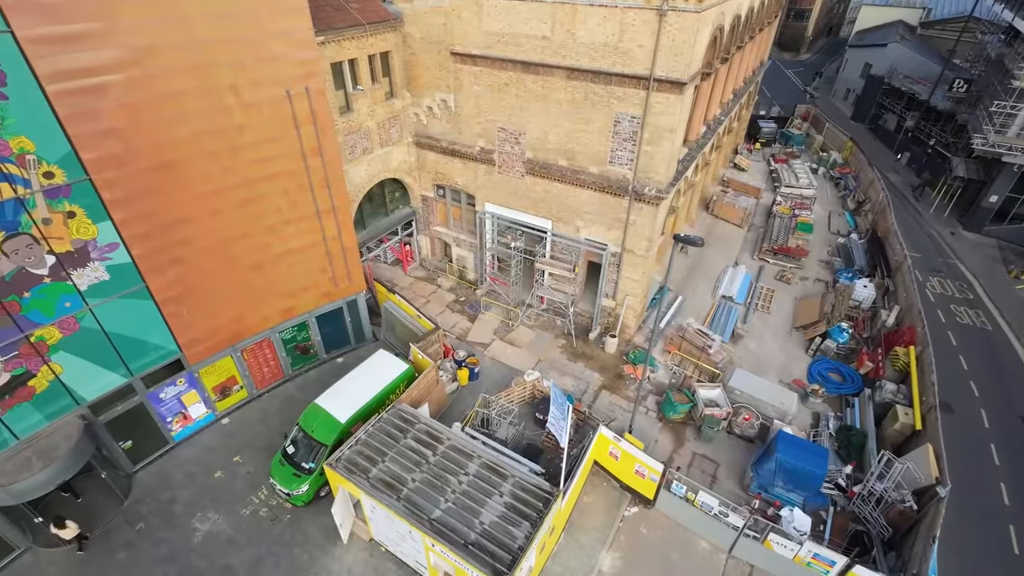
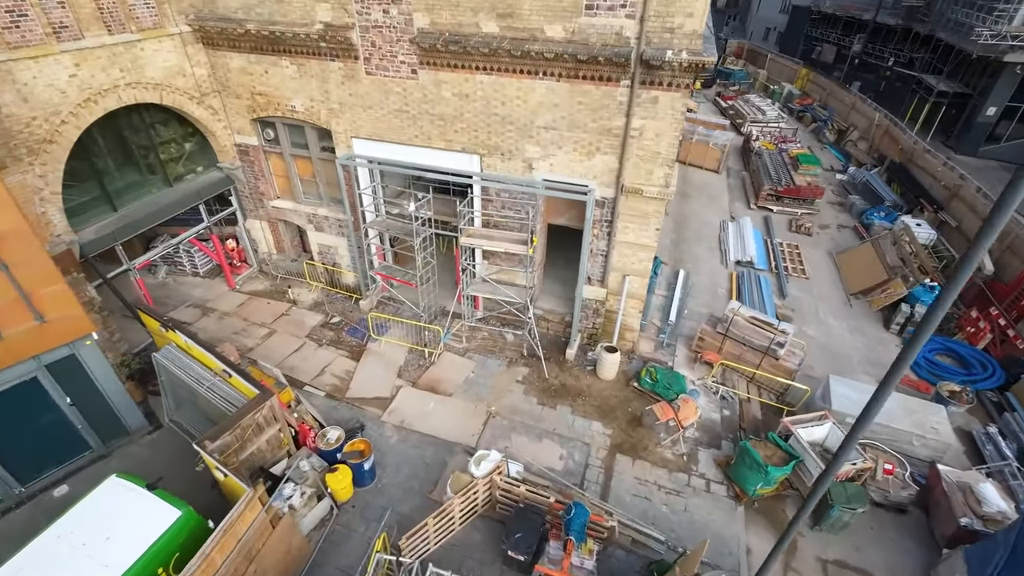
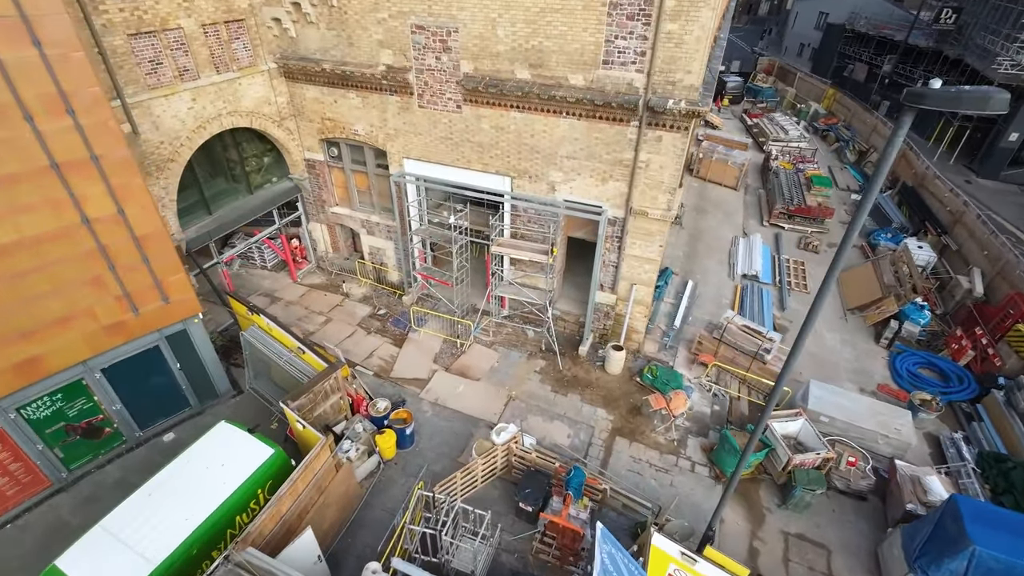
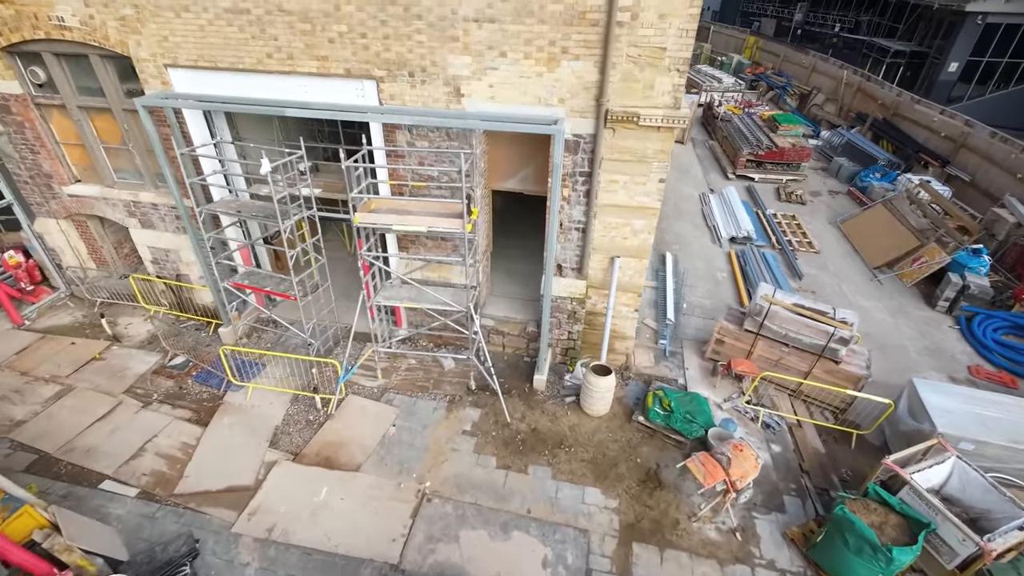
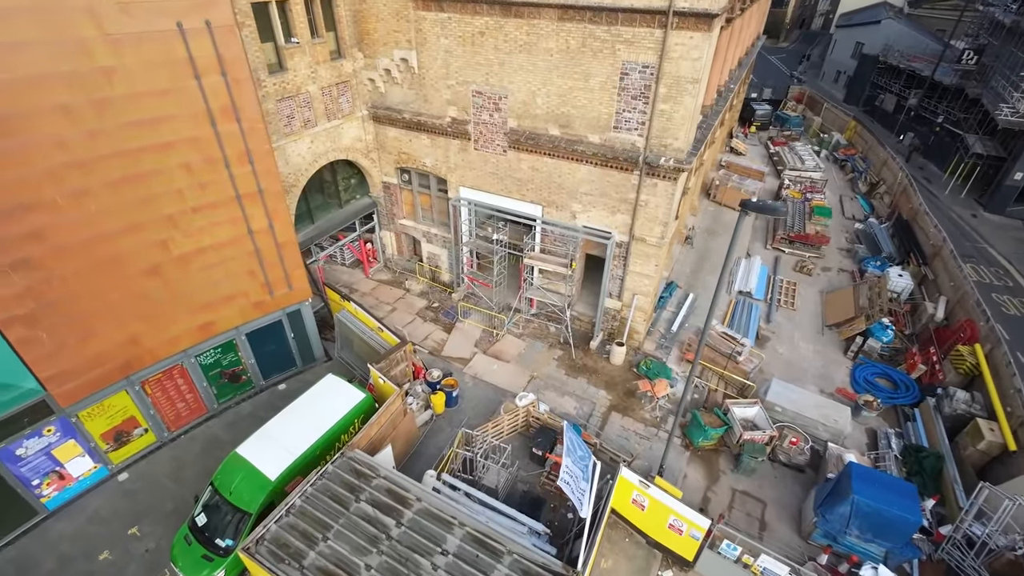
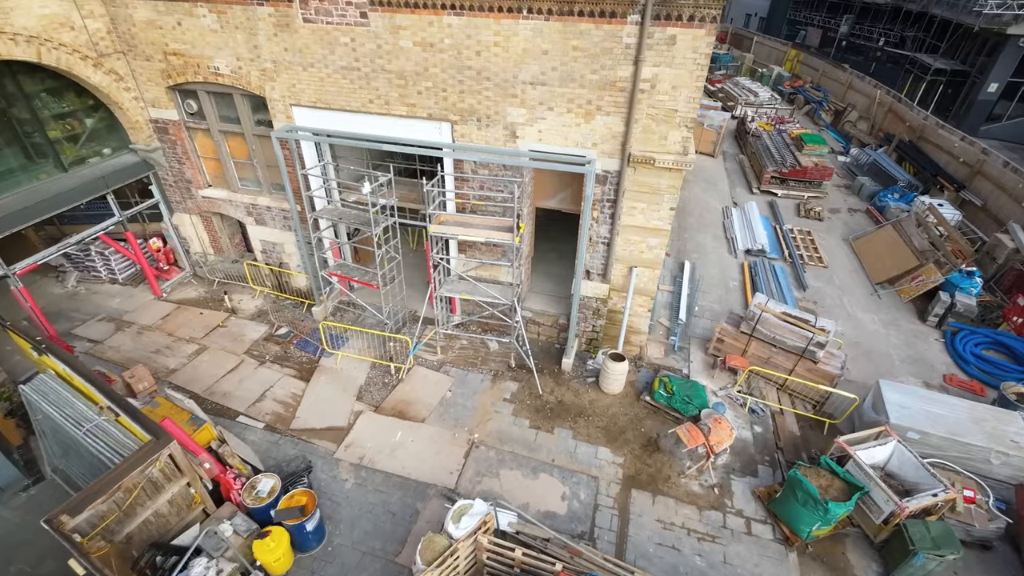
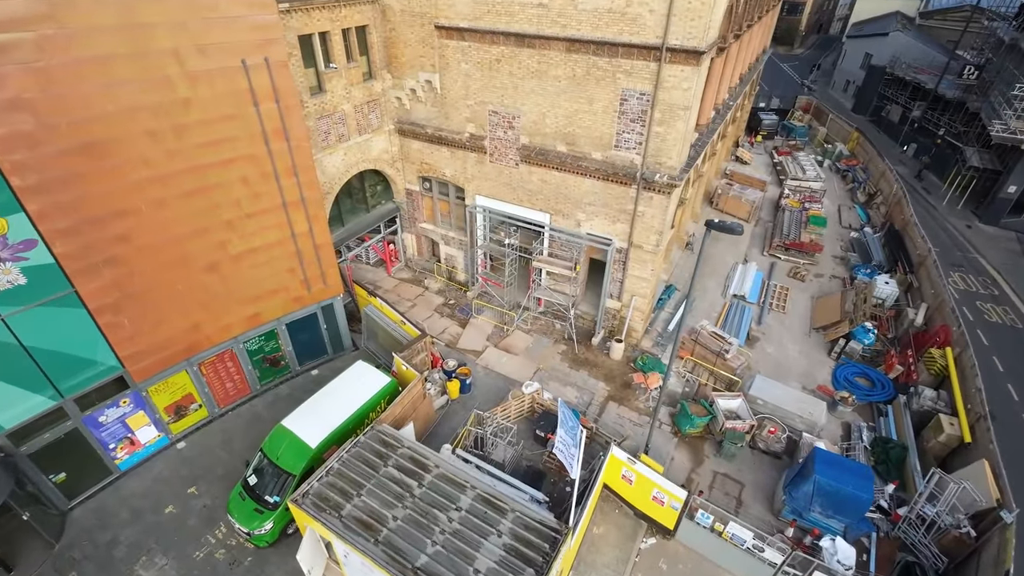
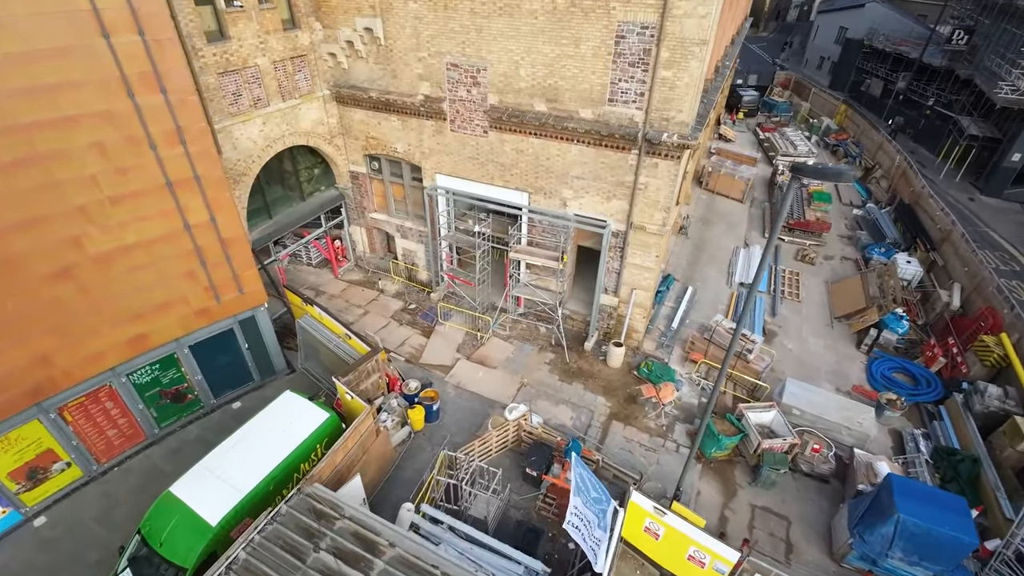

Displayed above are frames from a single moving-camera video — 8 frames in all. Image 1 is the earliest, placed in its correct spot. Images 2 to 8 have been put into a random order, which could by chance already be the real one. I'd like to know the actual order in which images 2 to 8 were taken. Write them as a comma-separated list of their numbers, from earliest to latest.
7, 5, 8, 3, 2, 6, 4
